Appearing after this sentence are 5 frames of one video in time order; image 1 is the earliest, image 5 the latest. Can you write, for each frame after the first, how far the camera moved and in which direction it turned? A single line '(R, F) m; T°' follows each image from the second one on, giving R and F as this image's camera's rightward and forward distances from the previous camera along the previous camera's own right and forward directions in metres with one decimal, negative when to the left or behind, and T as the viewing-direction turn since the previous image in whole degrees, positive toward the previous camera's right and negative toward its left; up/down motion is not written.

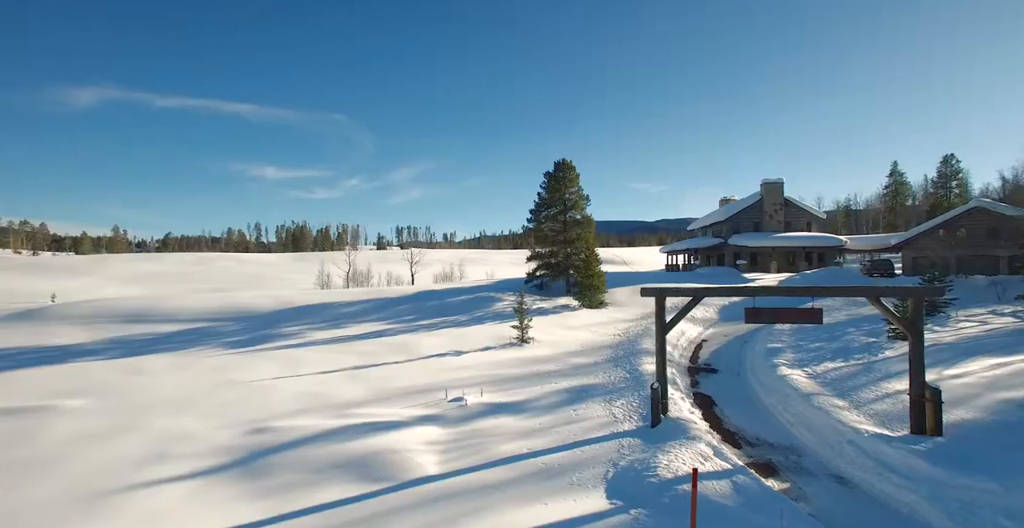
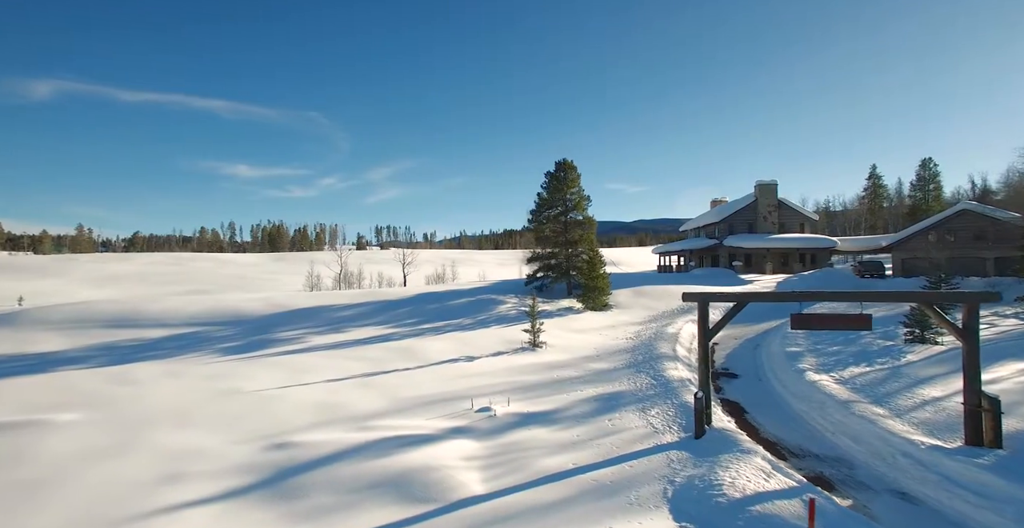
(-1.2, +0.6) m; +2°
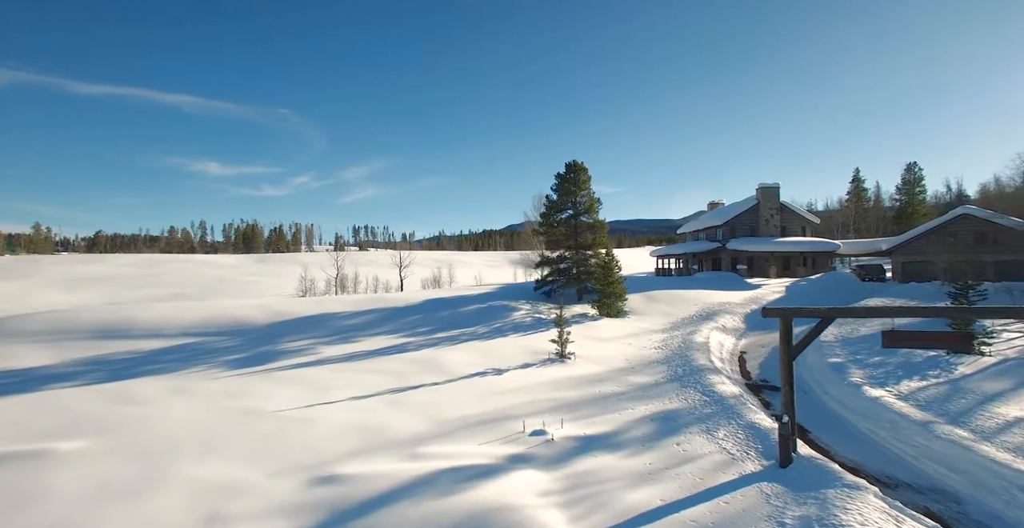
(-1.8, +1.1) m; +2°
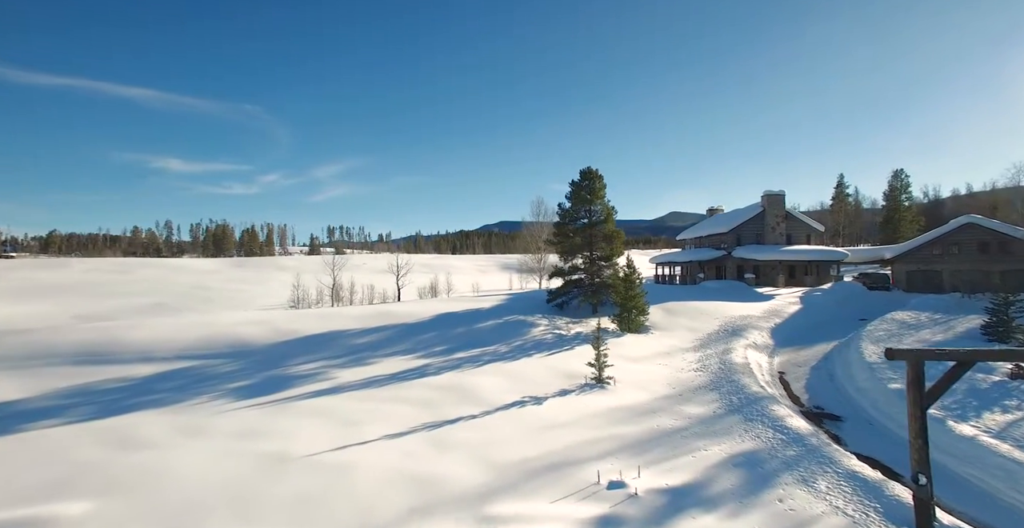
(-2.0, +1.6) m; +3°
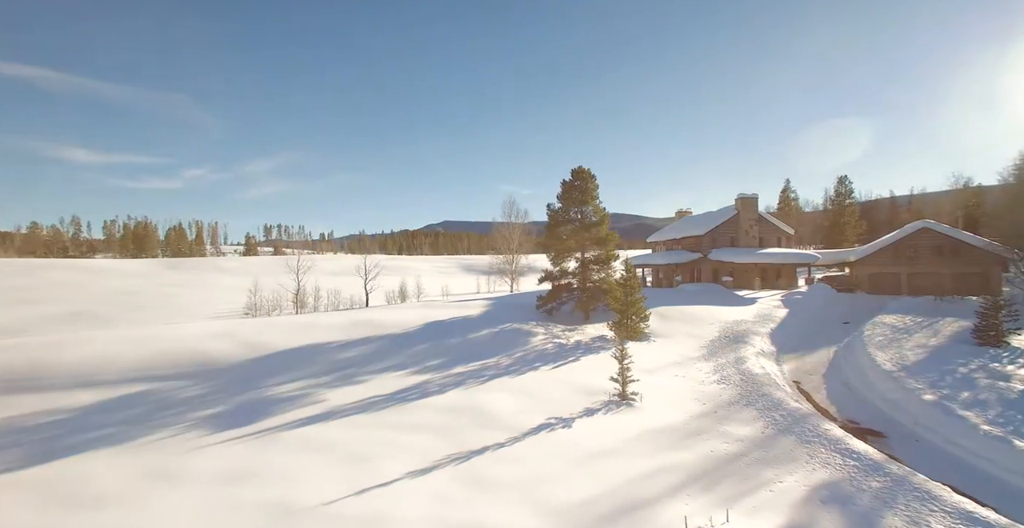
(-2.3, +2.0) m; +6°
